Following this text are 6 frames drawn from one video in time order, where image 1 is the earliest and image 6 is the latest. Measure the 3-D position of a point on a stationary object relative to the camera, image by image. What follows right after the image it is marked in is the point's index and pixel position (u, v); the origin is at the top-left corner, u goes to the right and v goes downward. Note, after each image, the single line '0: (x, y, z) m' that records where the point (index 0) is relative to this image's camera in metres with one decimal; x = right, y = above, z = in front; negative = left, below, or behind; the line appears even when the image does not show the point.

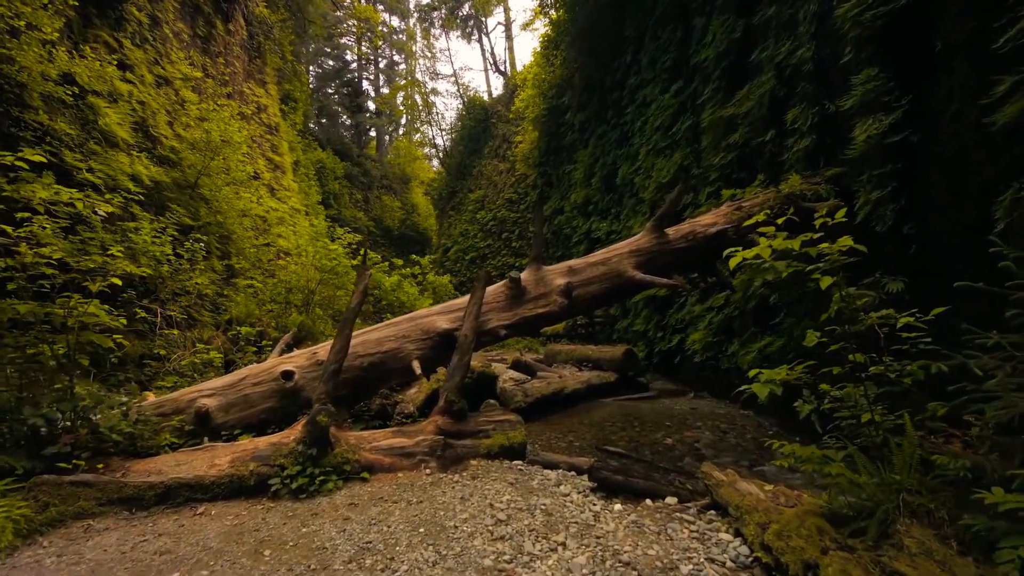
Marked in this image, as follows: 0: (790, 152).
0: (+2.9, +1.4, +5.4) m
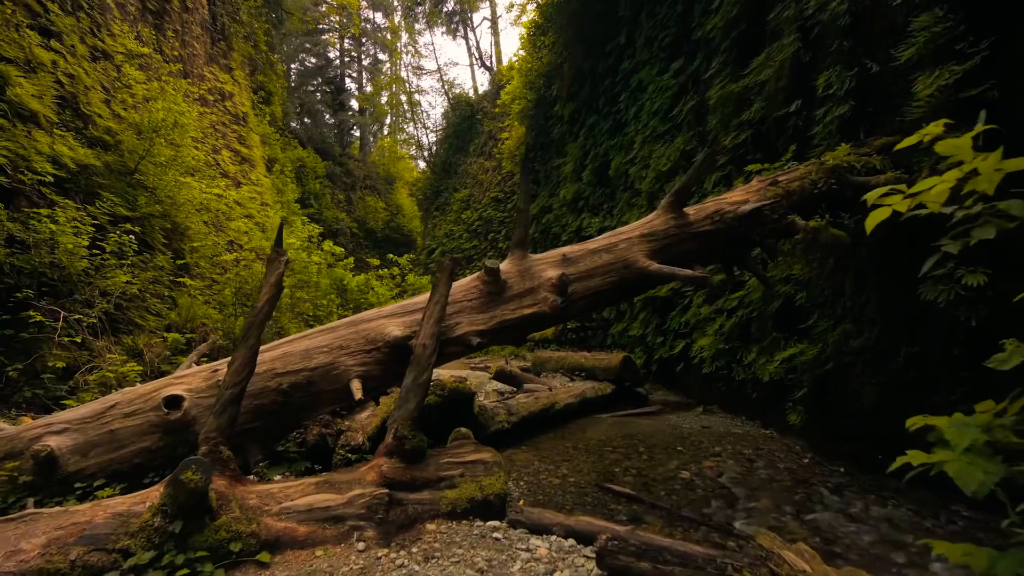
0: (+2.8, +1.5, +4.6) m
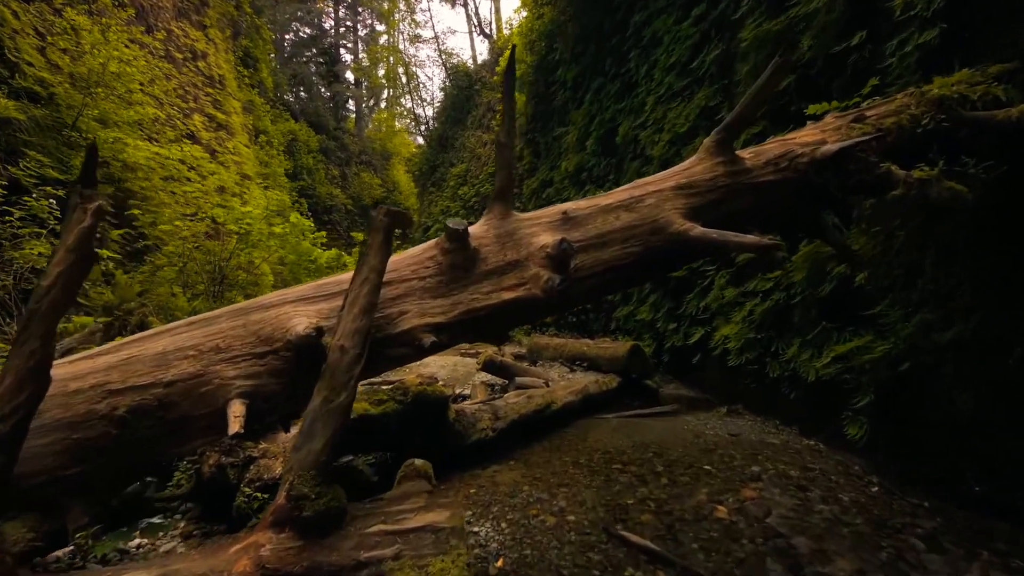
0: (+2.7, +1.6, +3.6) m
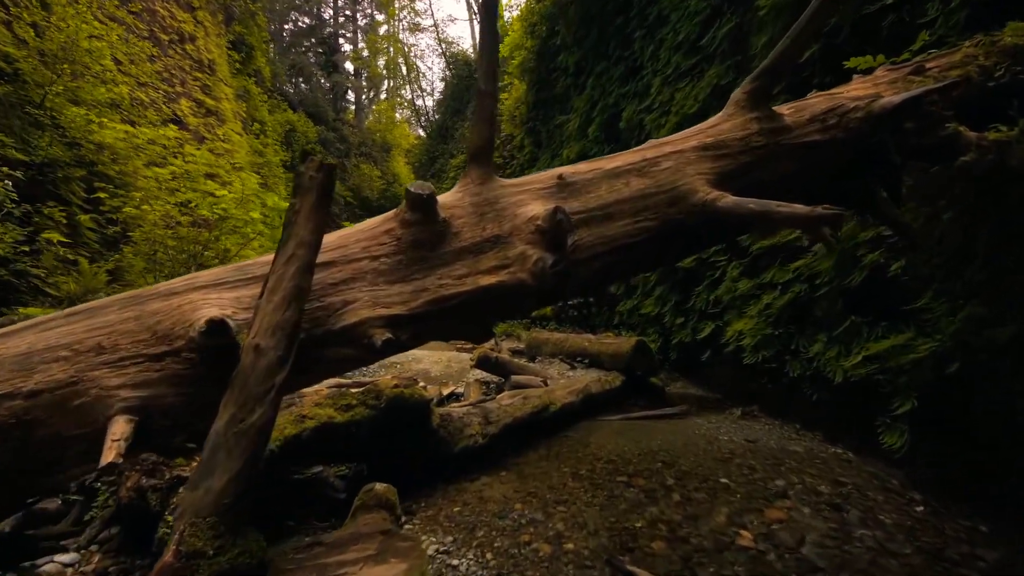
0: (+2.6, +1.7, +3.1) m
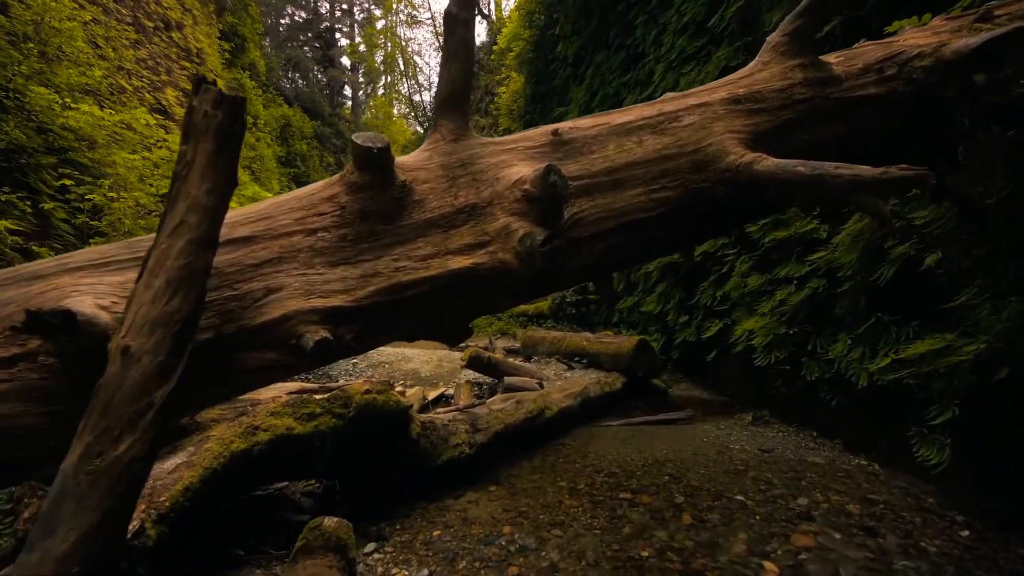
0: (+2.6, +1.7, +2.8) m
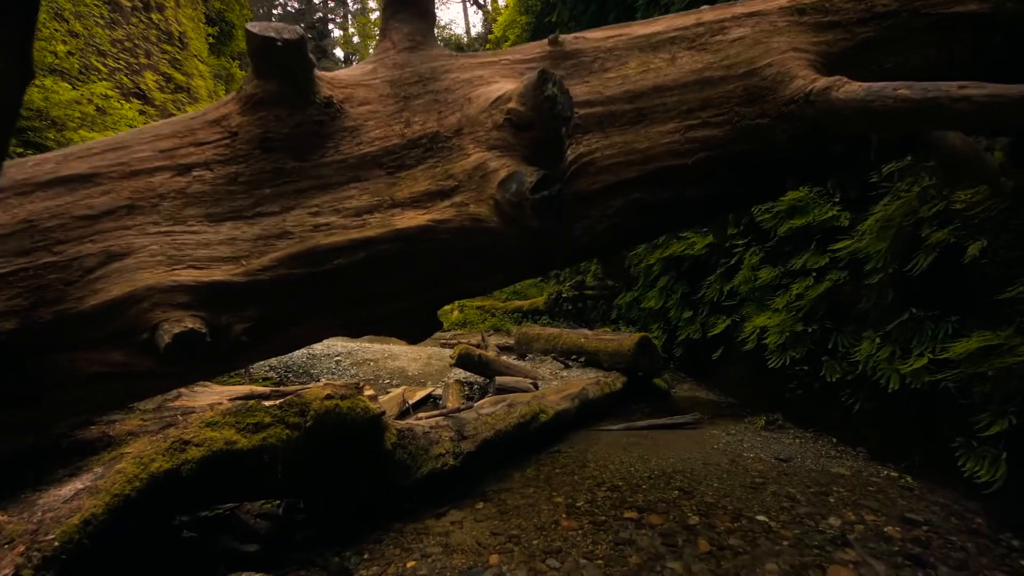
0: (+2.5, +1.8, +2.4) m
